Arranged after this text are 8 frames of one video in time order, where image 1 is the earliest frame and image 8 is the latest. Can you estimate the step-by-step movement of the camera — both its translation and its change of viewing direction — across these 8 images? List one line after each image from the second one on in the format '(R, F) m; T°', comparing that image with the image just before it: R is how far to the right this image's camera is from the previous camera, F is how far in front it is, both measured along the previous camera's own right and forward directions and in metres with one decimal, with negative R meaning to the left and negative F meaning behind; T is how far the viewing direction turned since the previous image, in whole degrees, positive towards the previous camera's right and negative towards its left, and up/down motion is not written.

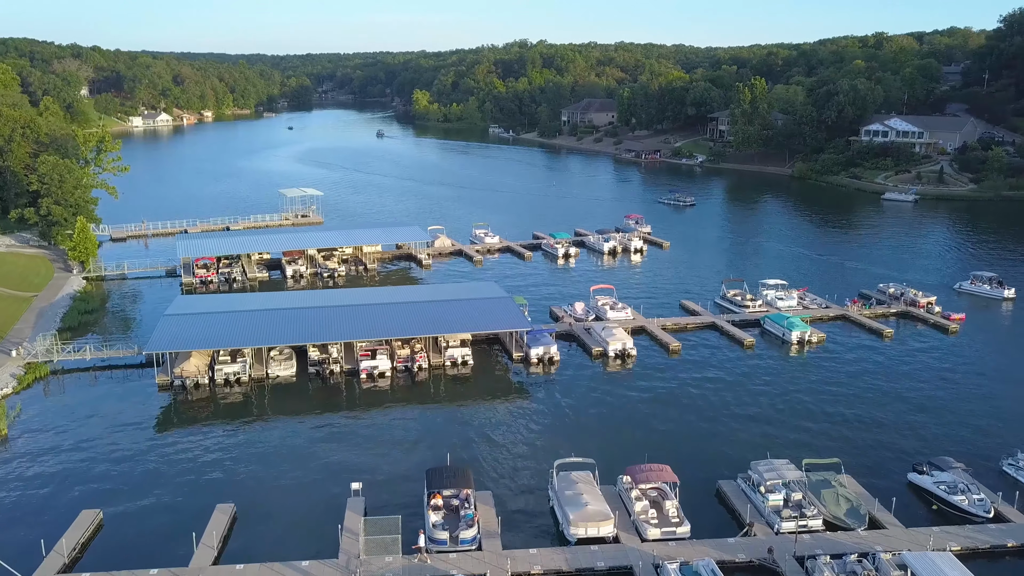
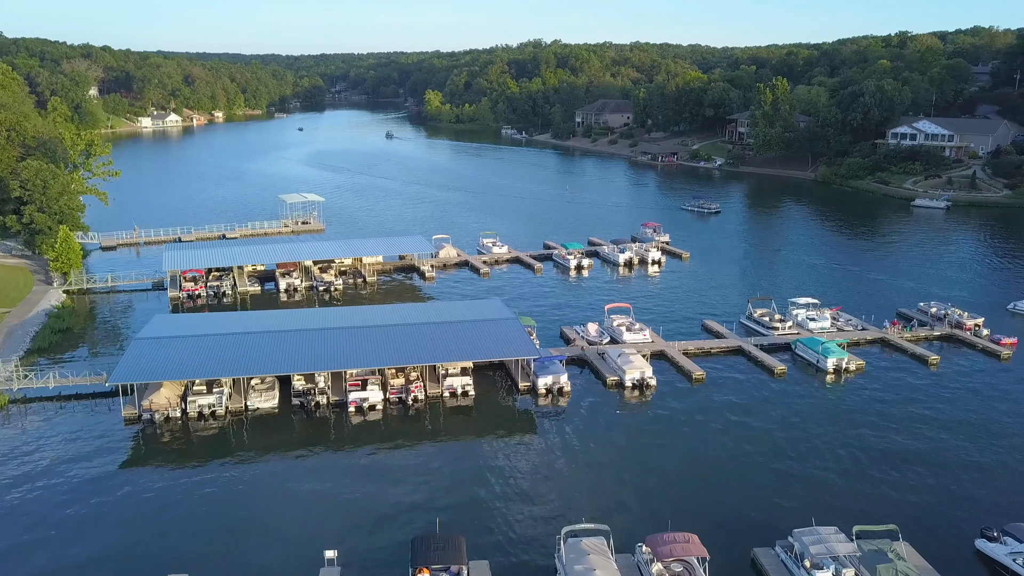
(+0.3, +3.4) m; -1°
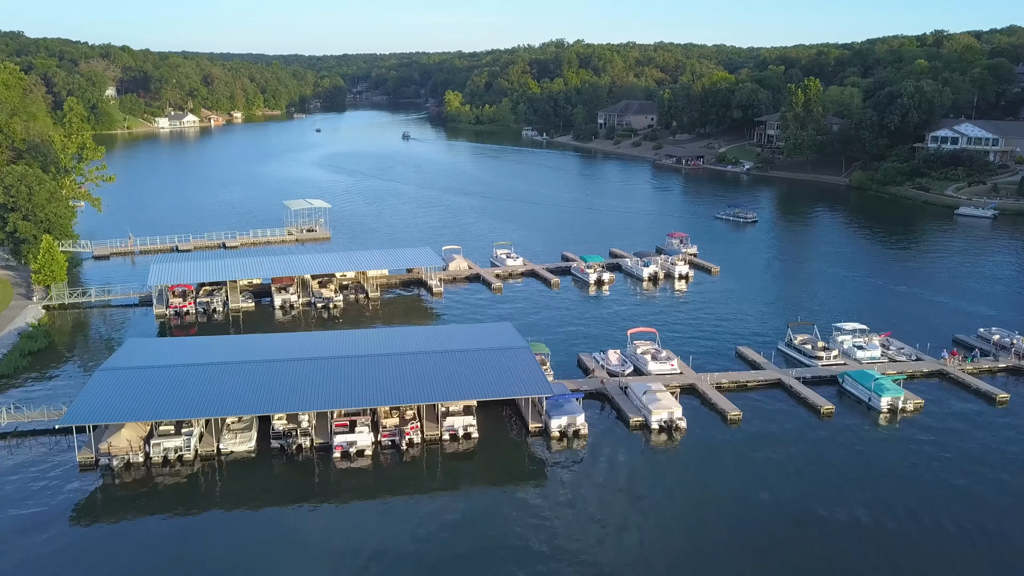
(+0.4, +3.9) m; -1°
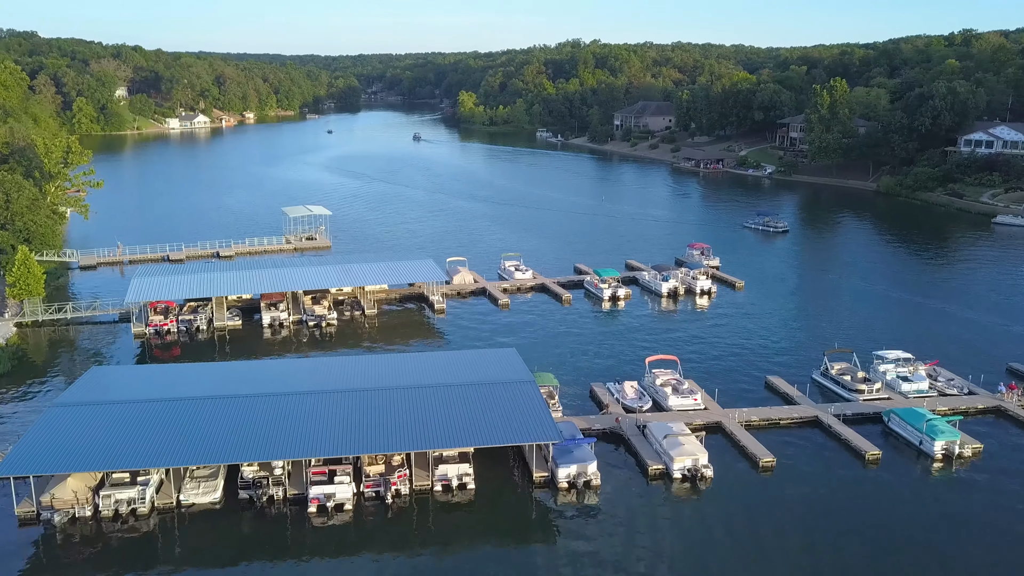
(+0.4, +3.5) m; -1°
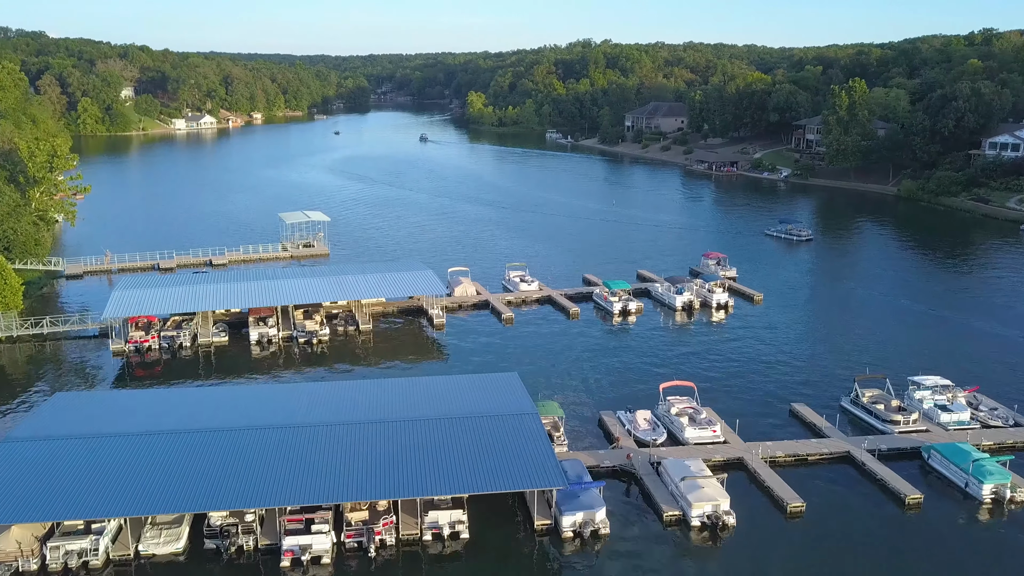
(+0.3, +2.6) m; -1°
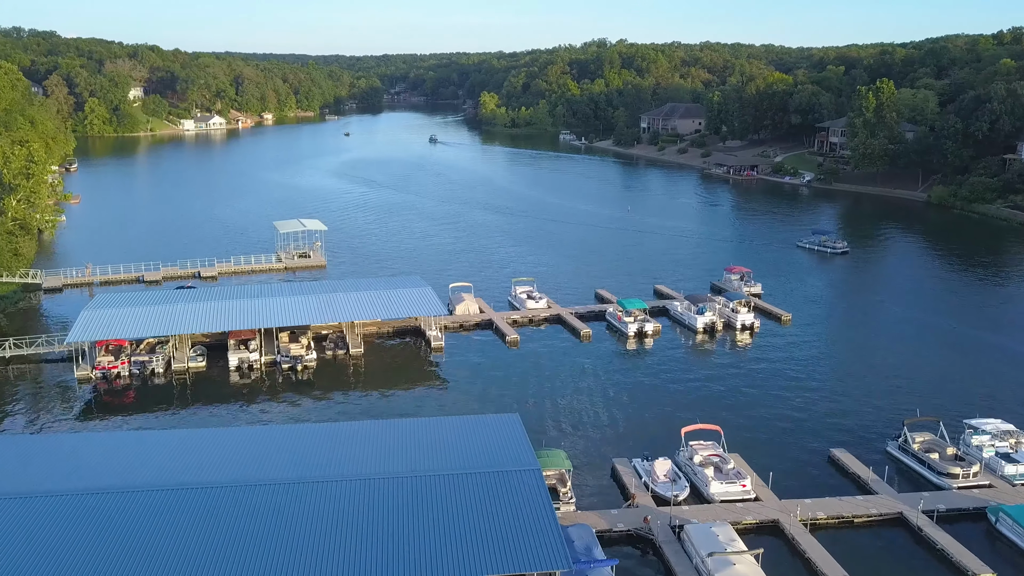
(+0.4, +3.6) m; -1°
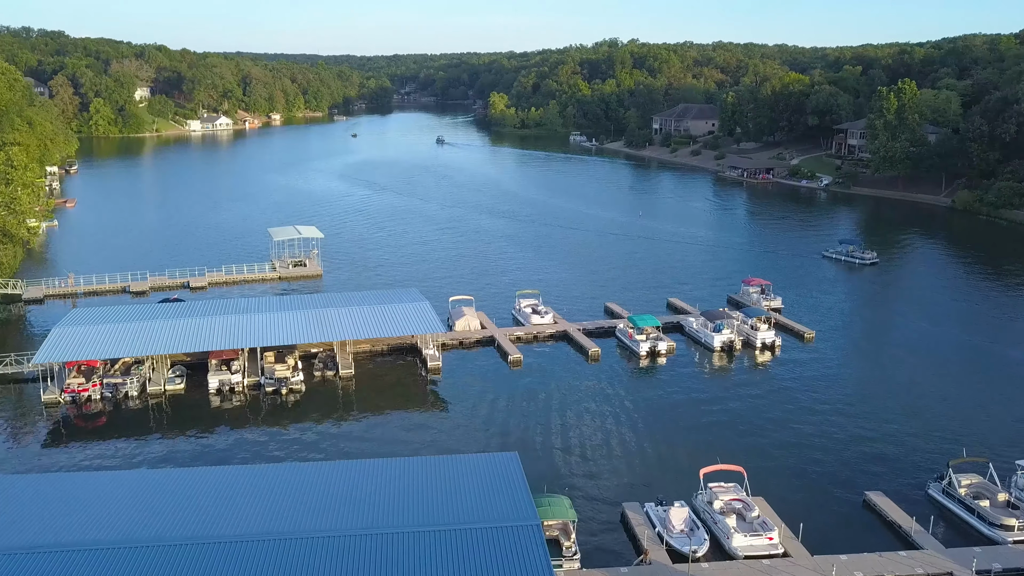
(+0.3, +2.7) m; -1°
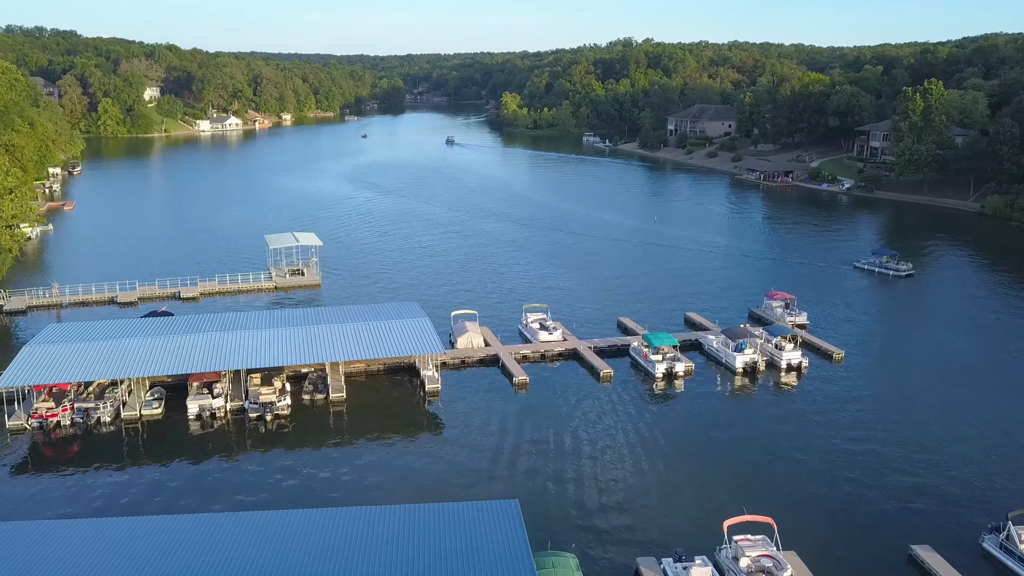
(+0.3, +2.6) m; -1°
